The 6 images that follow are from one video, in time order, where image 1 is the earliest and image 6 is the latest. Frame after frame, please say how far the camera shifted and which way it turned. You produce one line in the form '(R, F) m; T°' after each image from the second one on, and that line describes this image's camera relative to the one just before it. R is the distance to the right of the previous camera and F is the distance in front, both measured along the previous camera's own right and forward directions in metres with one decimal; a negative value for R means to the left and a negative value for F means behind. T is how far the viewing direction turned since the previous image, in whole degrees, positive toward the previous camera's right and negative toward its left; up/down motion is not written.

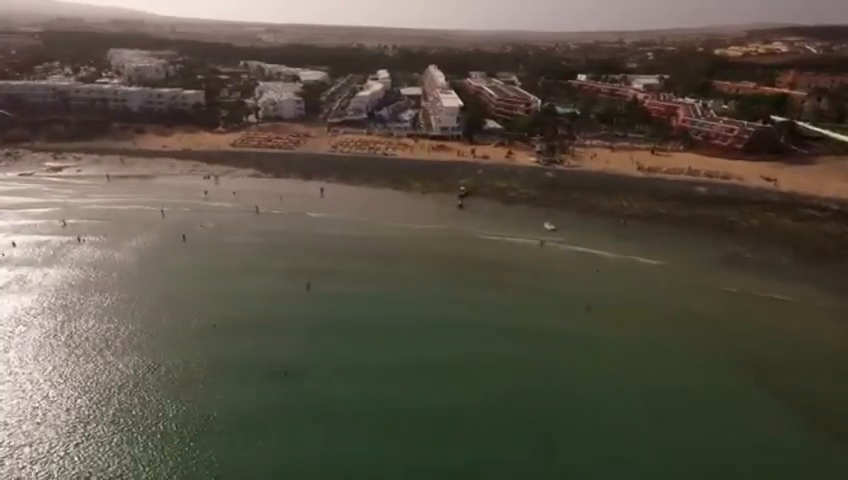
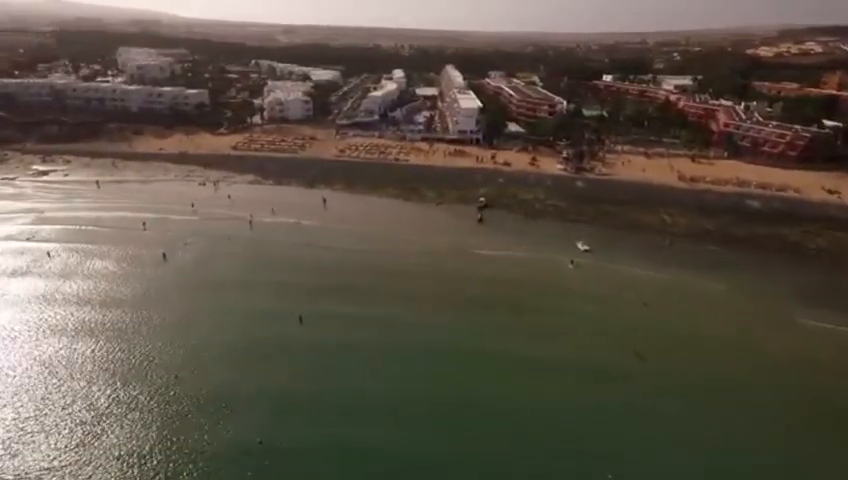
(0.0, +2.0) m; -2°
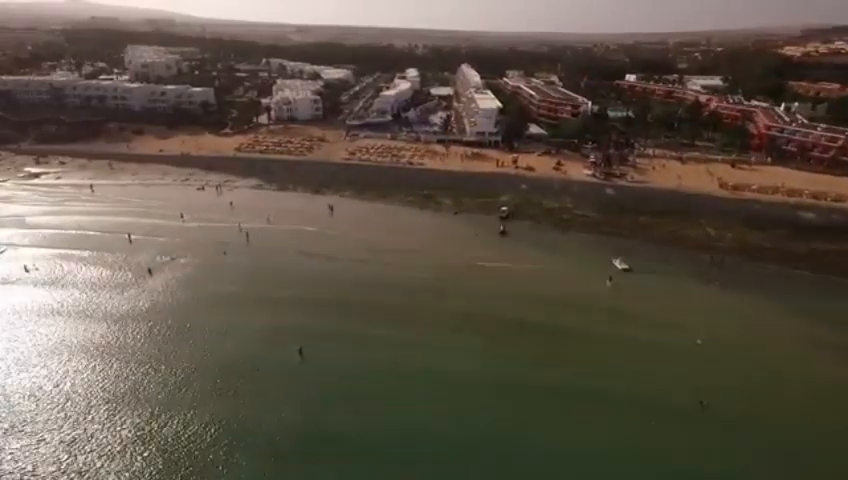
(-0.2, +1.5) m; -1°
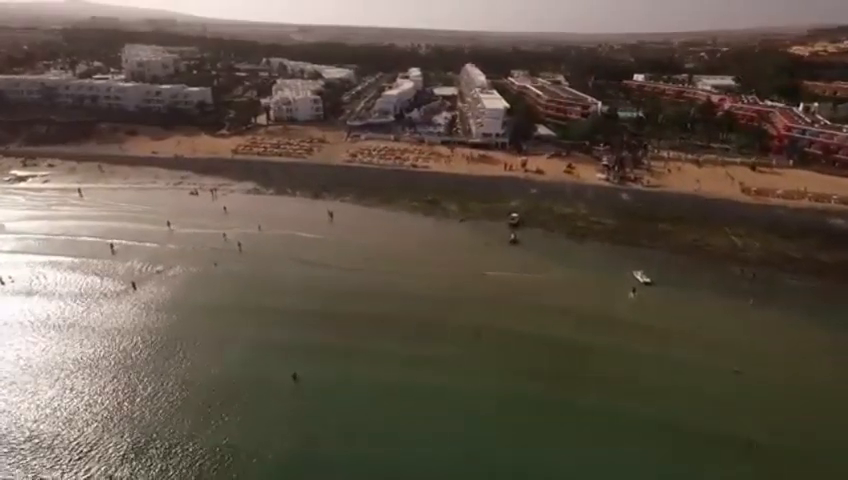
(-0.1, +0.9) m; 0°
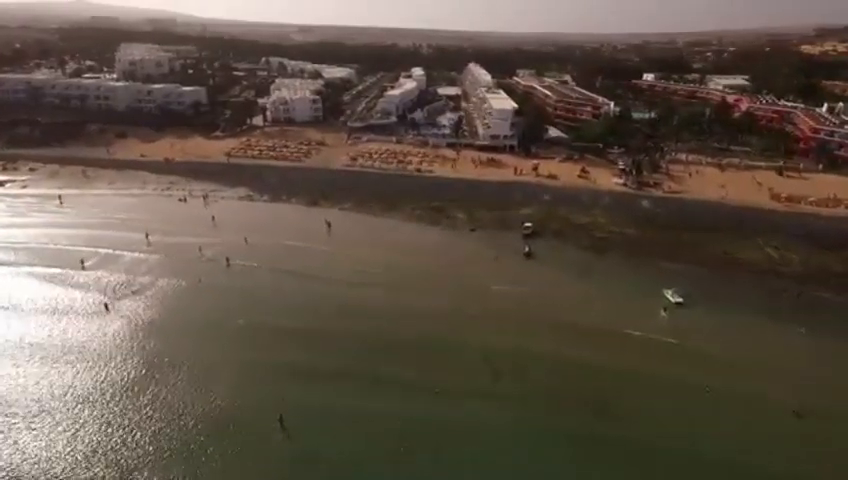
(-0.1, +1.1) m; 0°
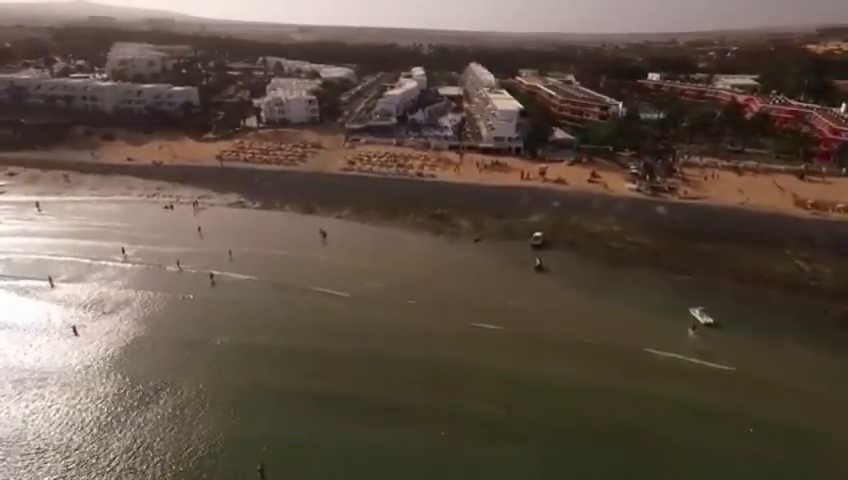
(-0.1, +0.9) m; 0°
